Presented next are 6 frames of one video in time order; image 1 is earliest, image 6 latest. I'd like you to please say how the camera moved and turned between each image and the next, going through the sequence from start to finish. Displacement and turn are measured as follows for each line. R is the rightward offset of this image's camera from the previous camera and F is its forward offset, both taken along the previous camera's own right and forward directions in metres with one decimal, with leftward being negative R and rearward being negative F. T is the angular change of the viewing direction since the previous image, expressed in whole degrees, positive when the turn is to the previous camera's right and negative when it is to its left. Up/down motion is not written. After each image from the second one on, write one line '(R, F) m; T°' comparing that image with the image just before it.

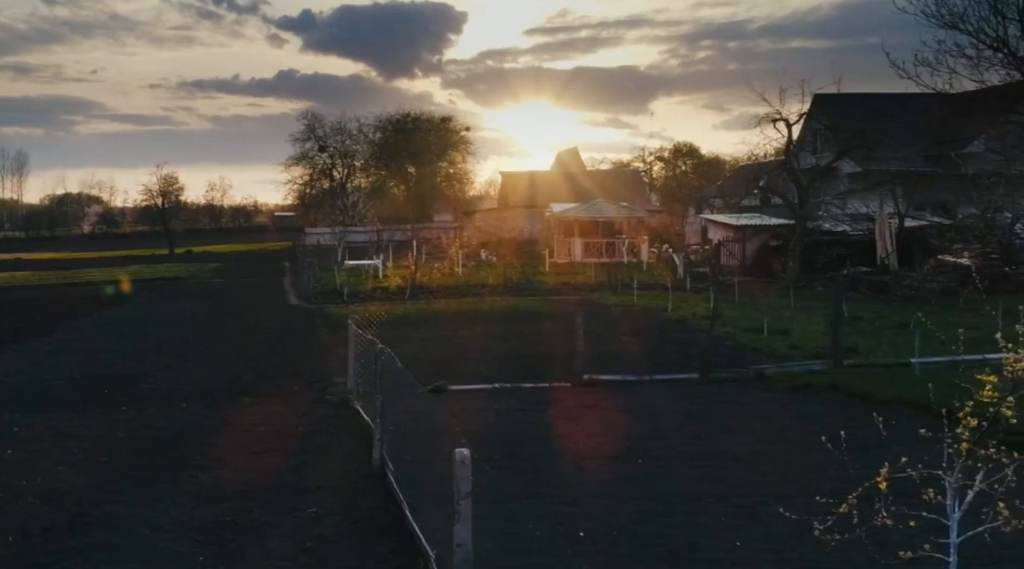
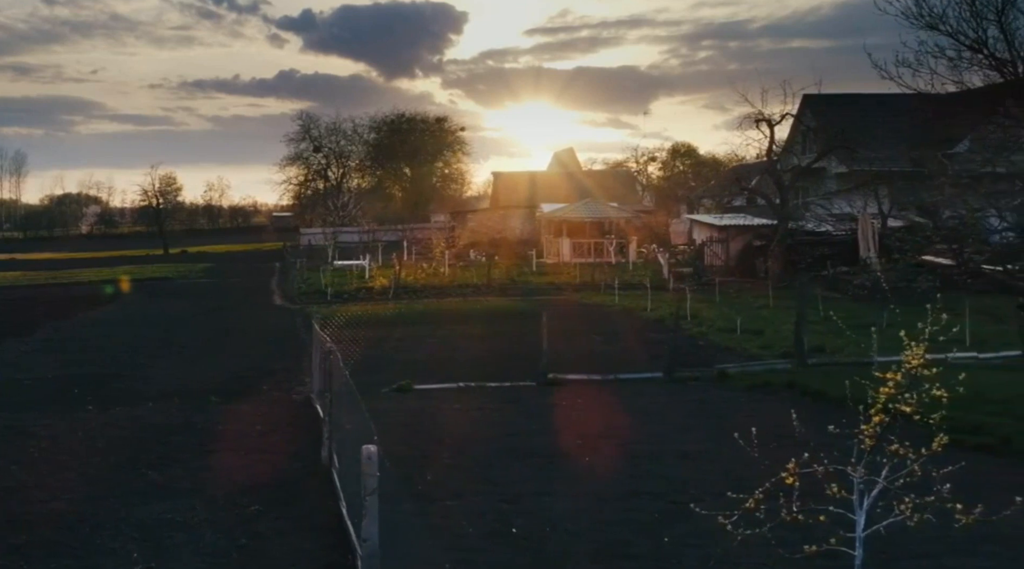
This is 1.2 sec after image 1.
(+0.4, -0.1) m; 0°
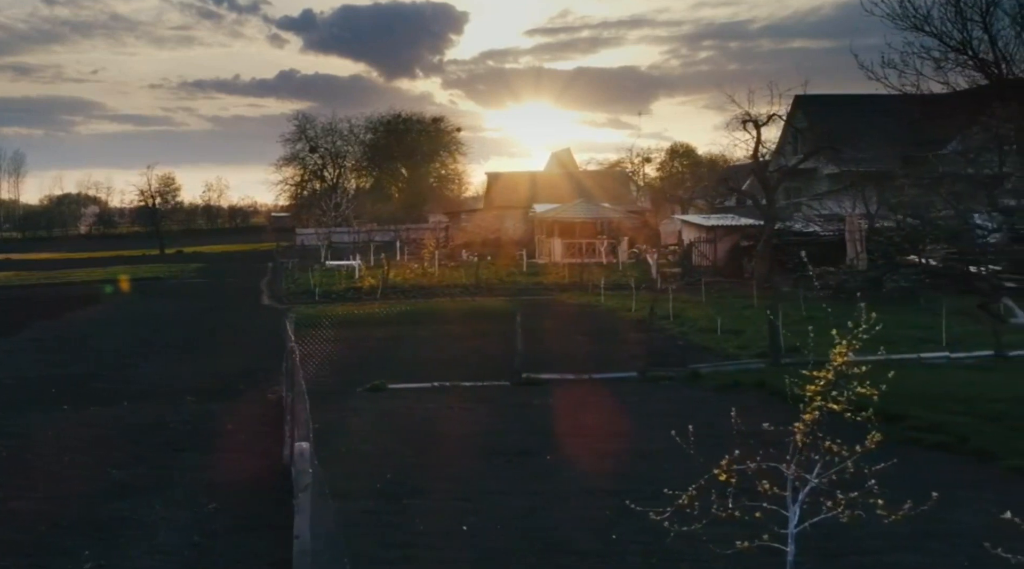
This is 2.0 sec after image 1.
(+0.3, -0.1) m; 0°
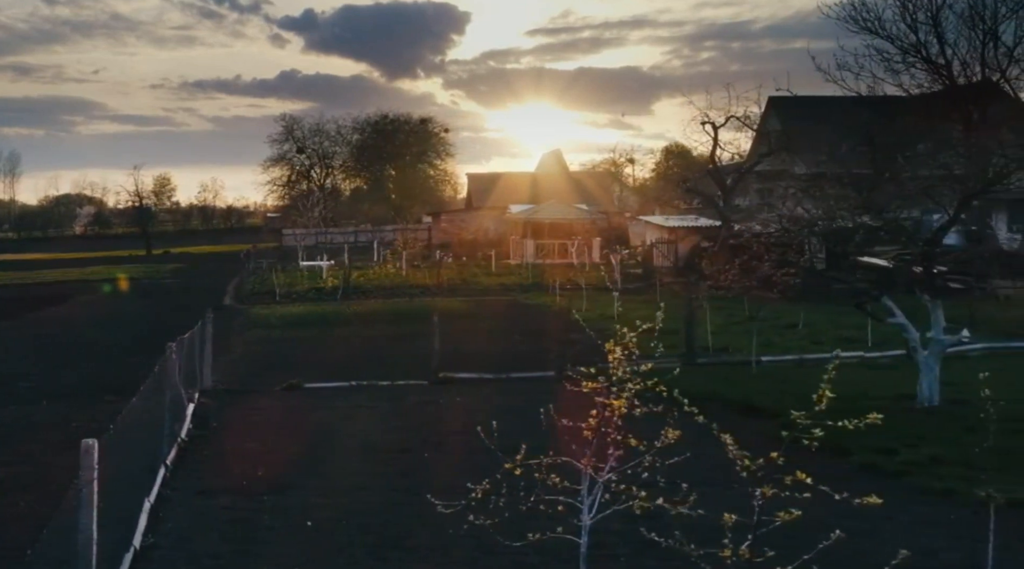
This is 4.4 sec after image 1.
(+1.0, -0.1) m; +1°
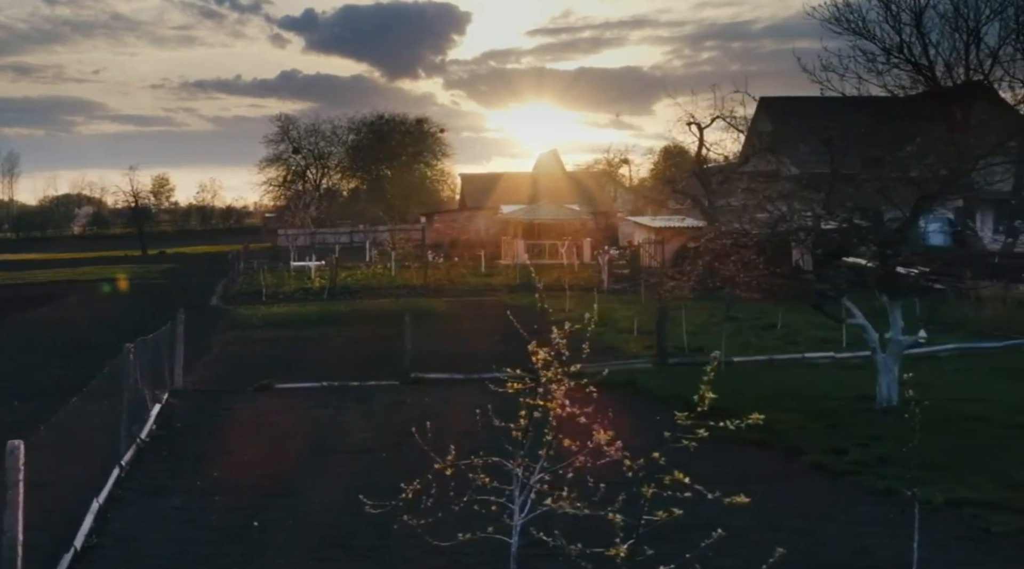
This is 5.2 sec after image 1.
(+0.4, 0.0) m; 0°
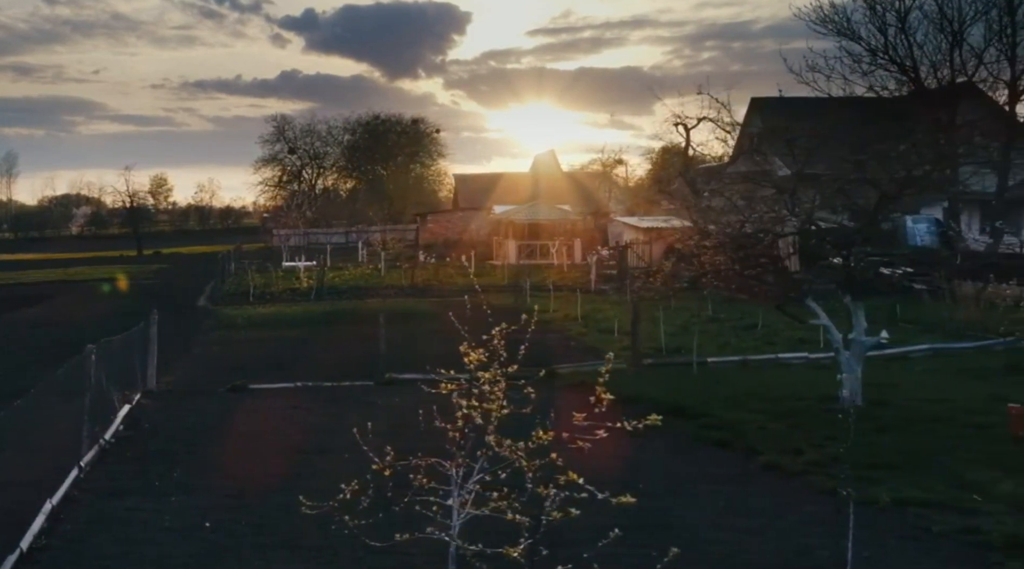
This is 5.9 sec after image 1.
(+0.3, 0.0) m; 0°
